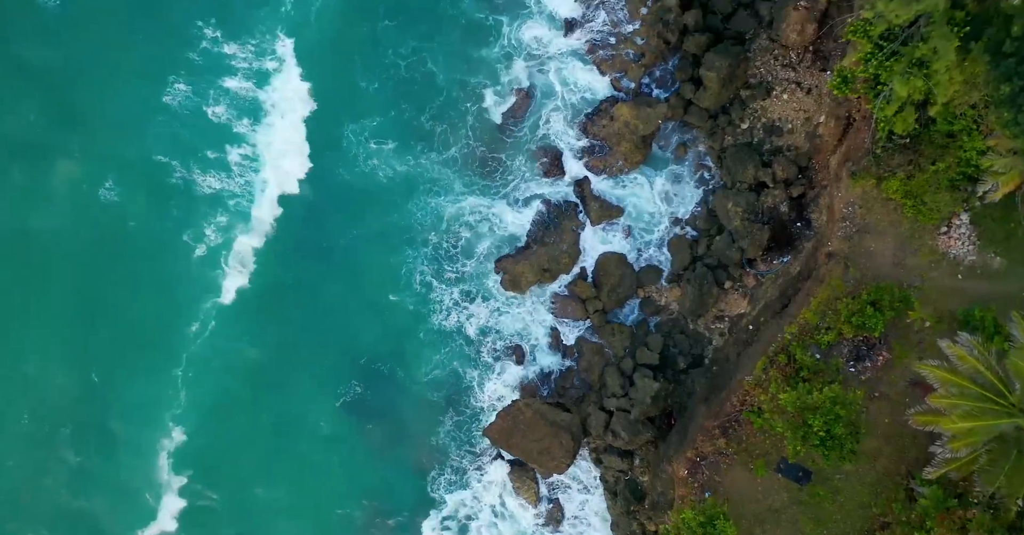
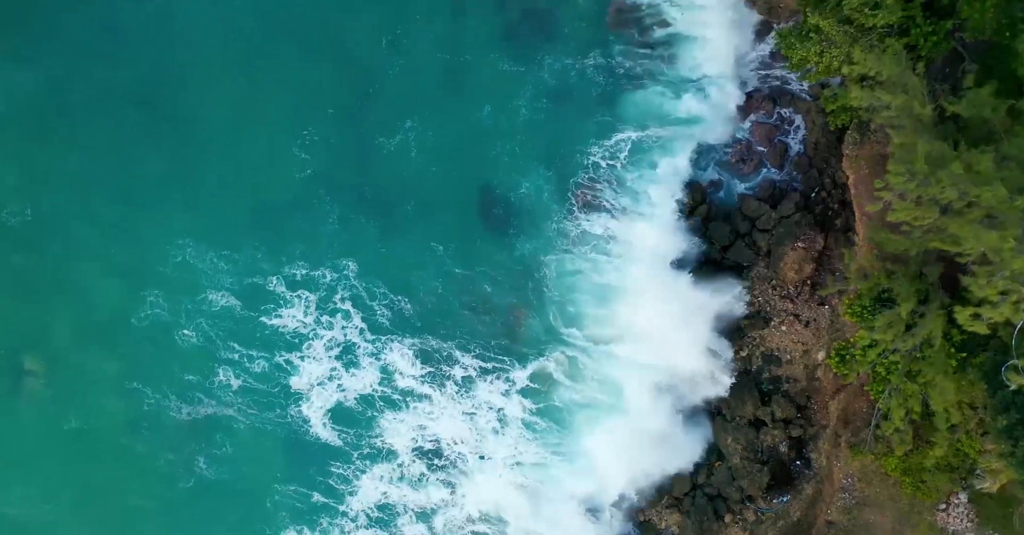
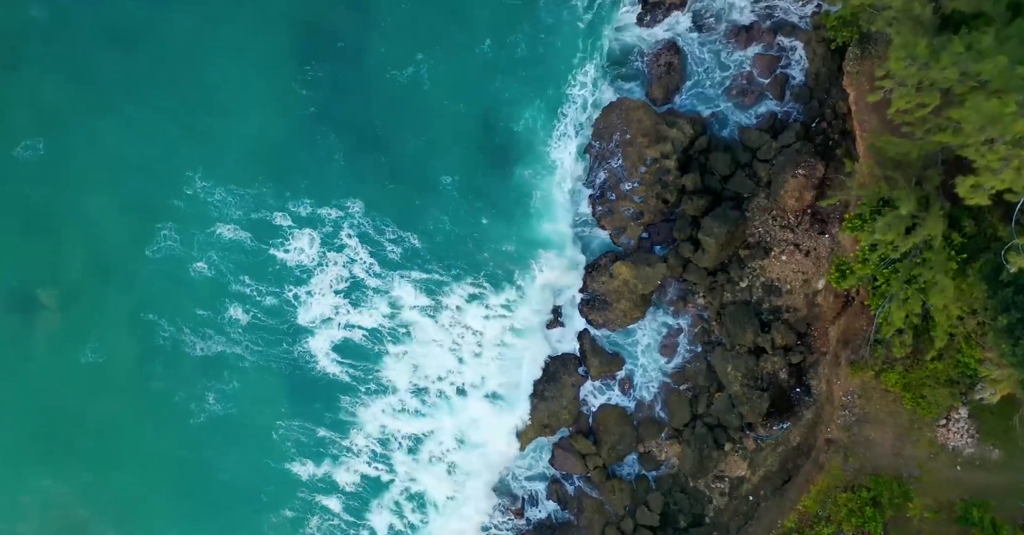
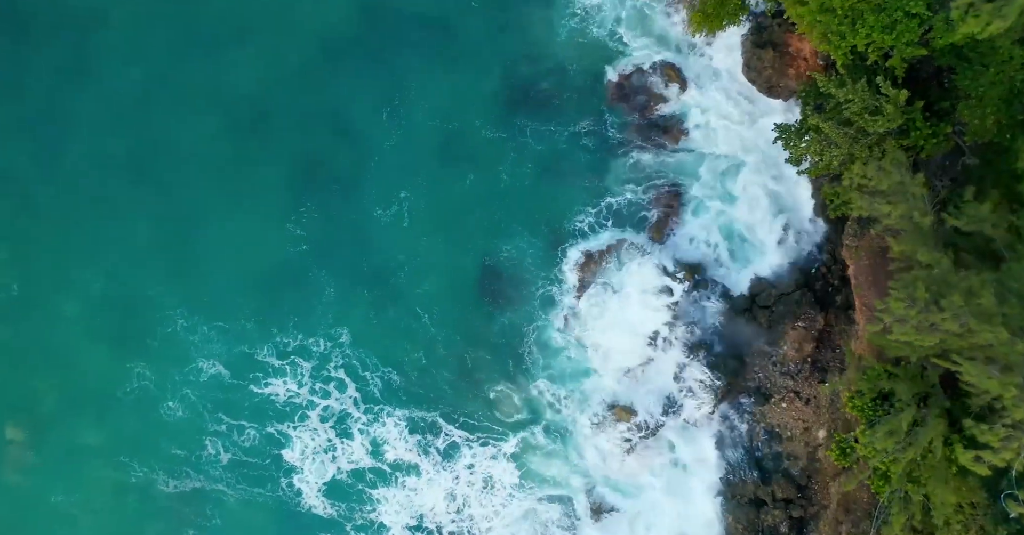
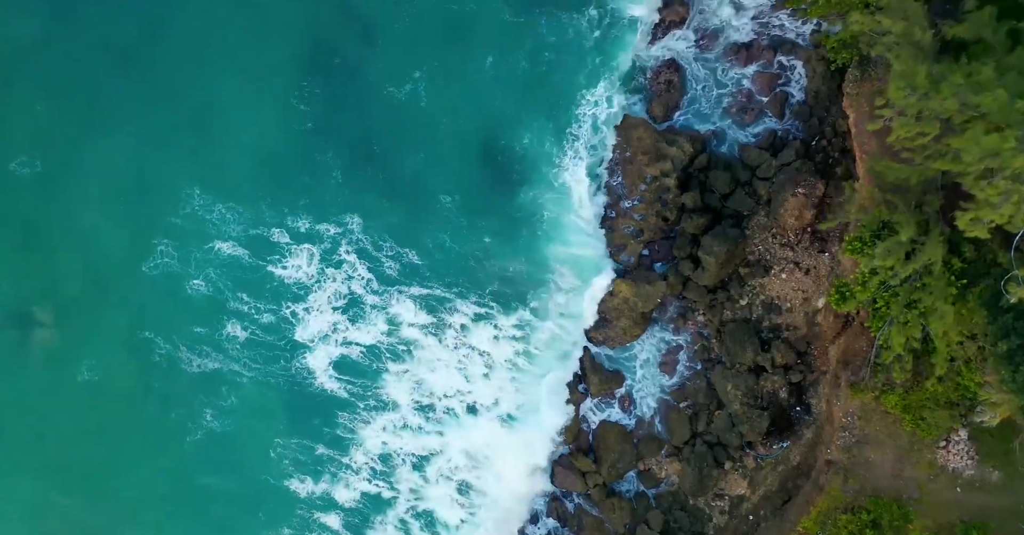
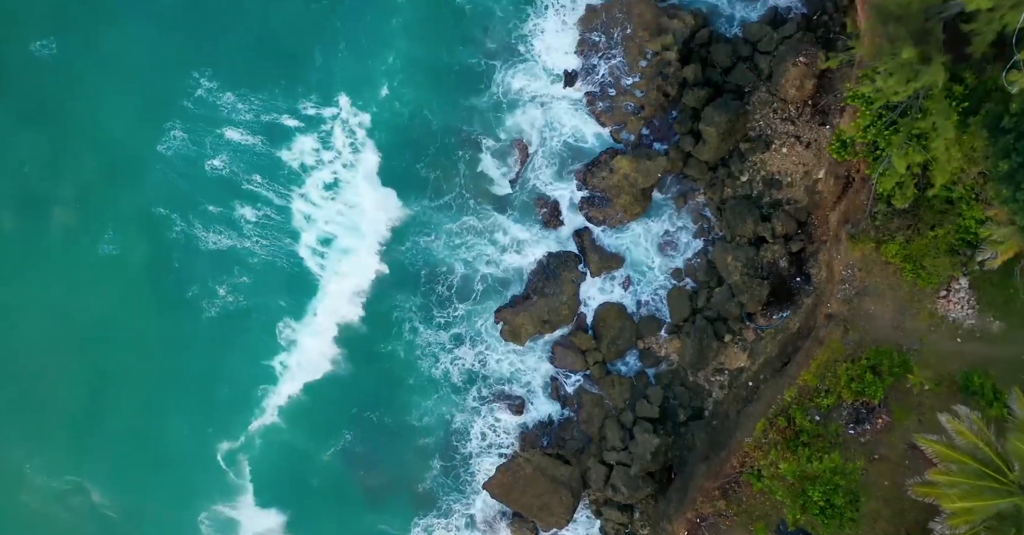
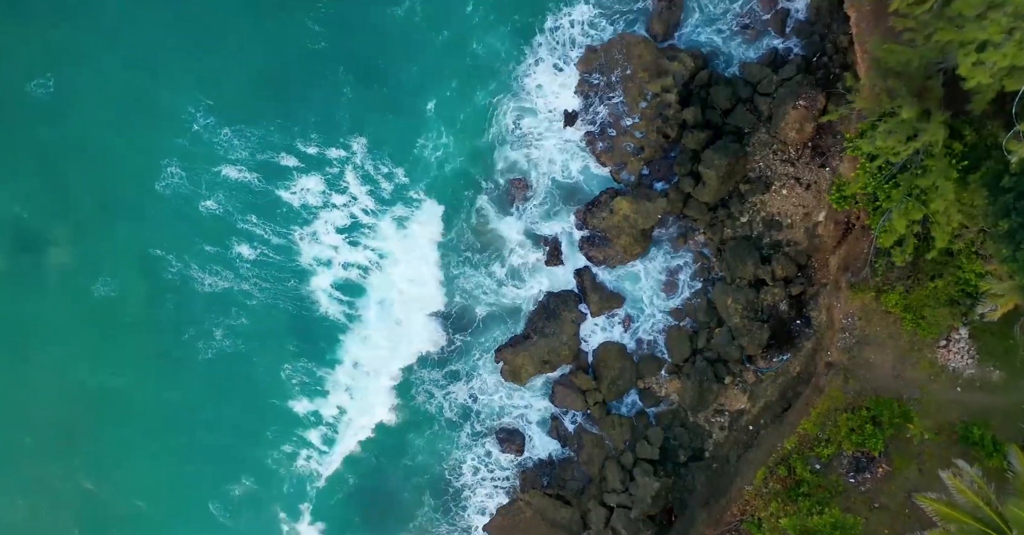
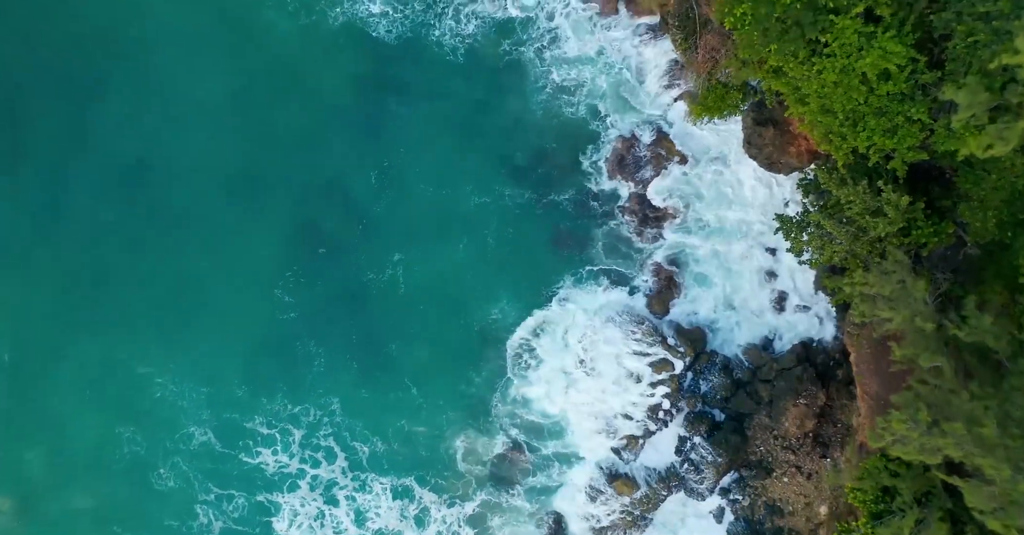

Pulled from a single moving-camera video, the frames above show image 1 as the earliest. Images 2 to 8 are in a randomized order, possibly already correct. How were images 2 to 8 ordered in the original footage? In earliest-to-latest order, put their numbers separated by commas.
6, 7, 3, 5, 2, 4, 8
